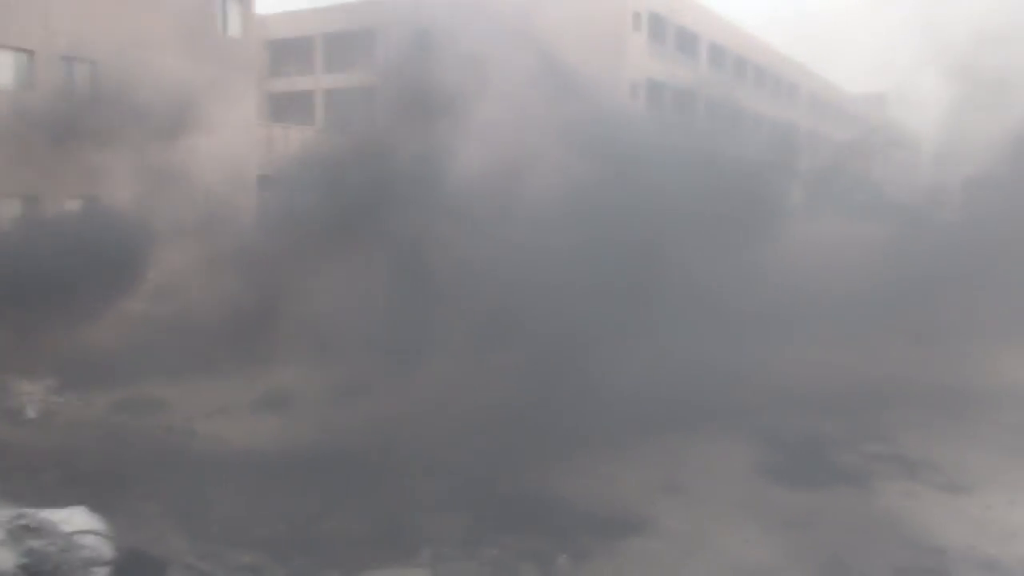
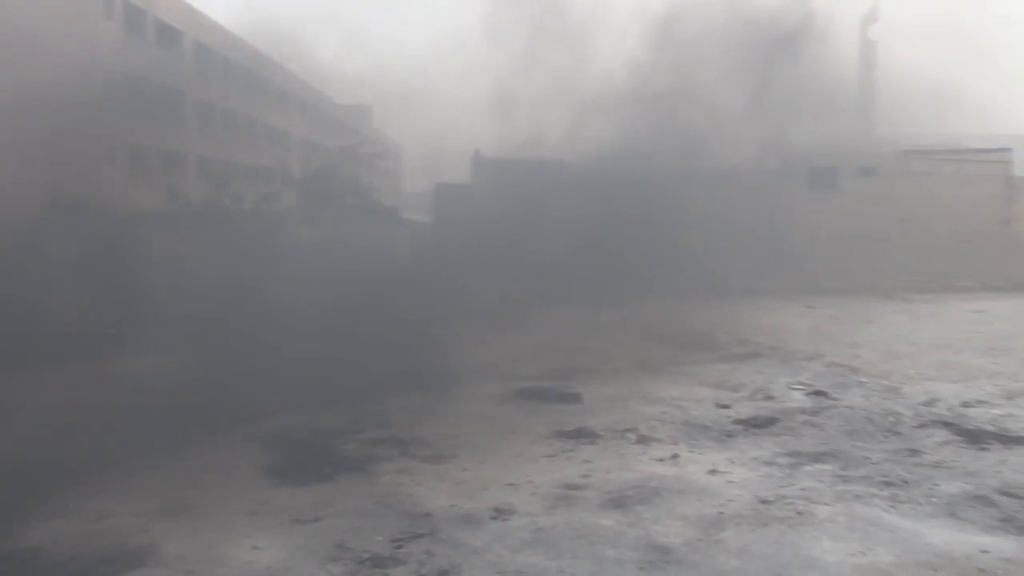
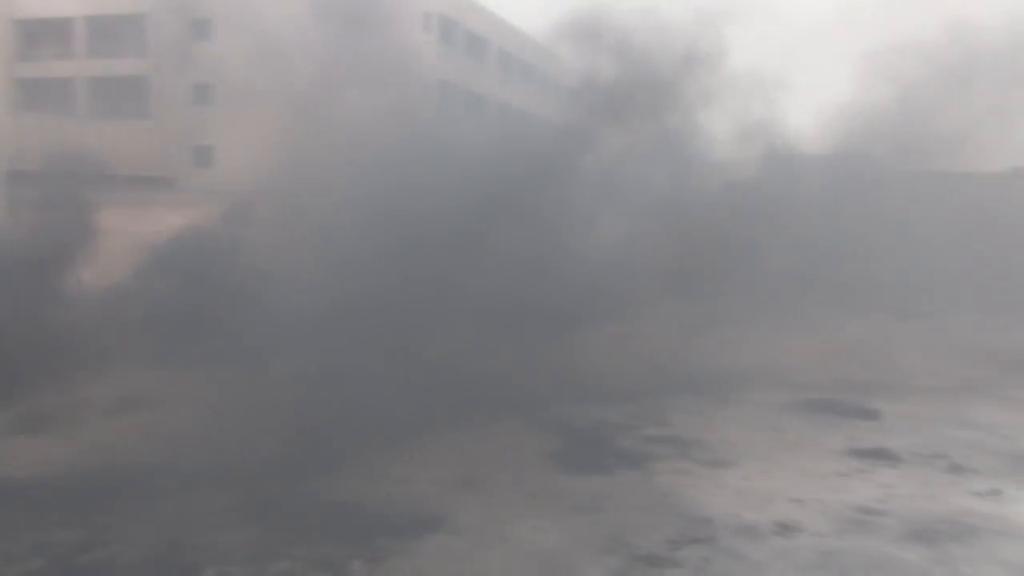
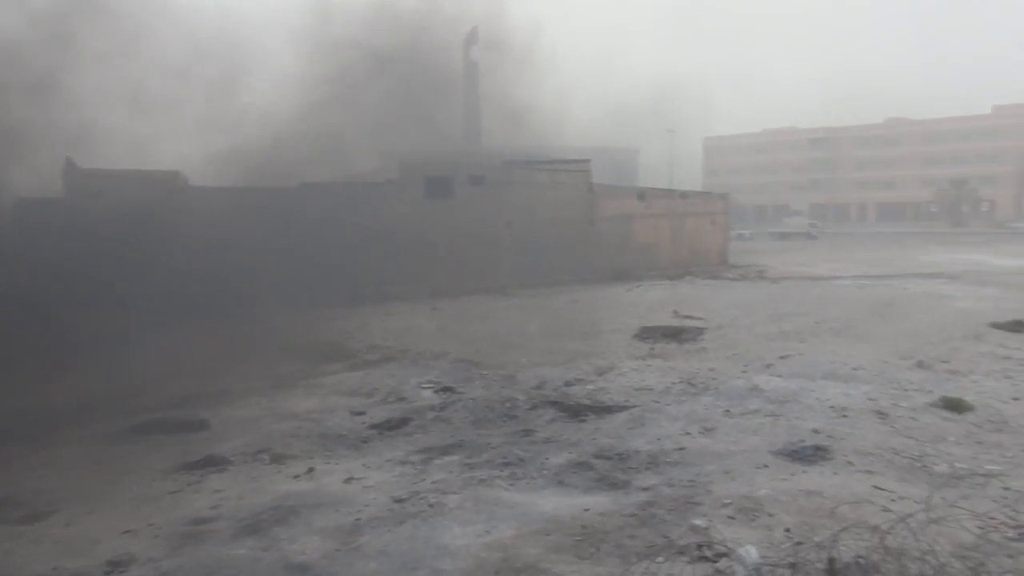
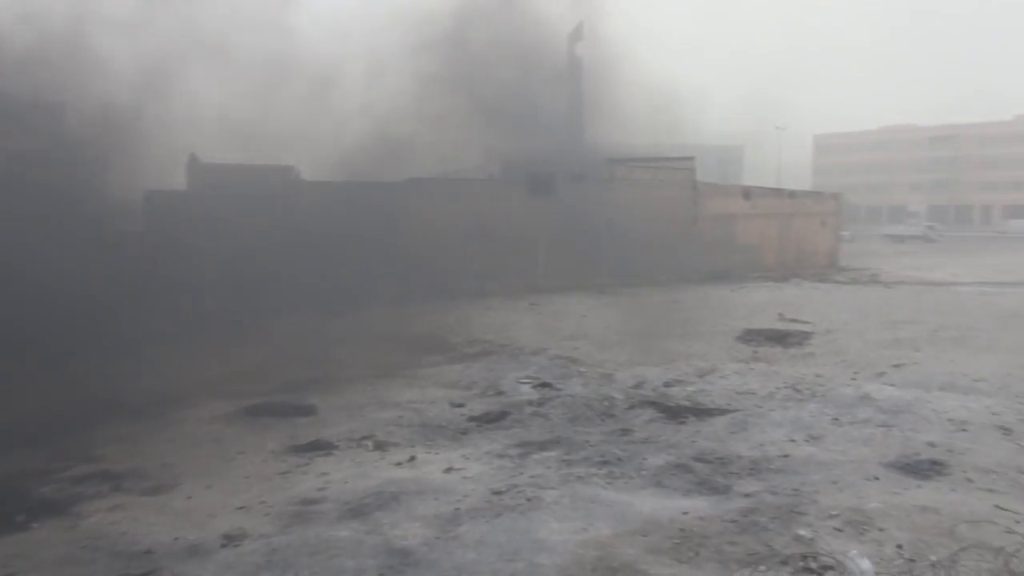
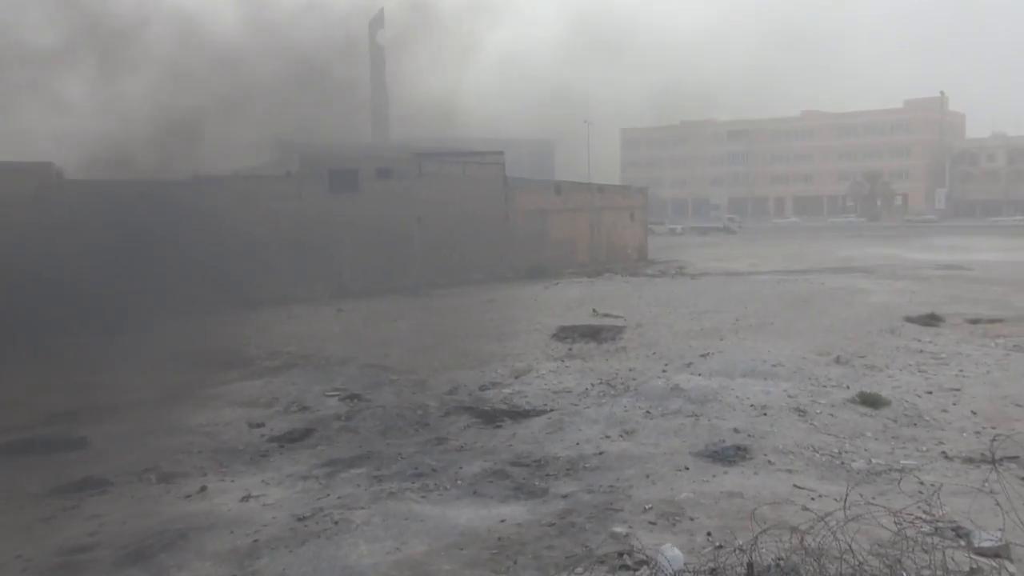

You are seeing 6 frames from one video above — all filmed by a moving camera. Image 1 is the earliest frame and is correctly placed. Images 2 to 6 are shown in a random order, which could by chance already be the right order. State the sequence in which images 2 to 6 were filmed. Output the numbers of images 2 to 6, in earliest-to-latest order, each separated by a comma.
3, 2, 5, 4, 6
